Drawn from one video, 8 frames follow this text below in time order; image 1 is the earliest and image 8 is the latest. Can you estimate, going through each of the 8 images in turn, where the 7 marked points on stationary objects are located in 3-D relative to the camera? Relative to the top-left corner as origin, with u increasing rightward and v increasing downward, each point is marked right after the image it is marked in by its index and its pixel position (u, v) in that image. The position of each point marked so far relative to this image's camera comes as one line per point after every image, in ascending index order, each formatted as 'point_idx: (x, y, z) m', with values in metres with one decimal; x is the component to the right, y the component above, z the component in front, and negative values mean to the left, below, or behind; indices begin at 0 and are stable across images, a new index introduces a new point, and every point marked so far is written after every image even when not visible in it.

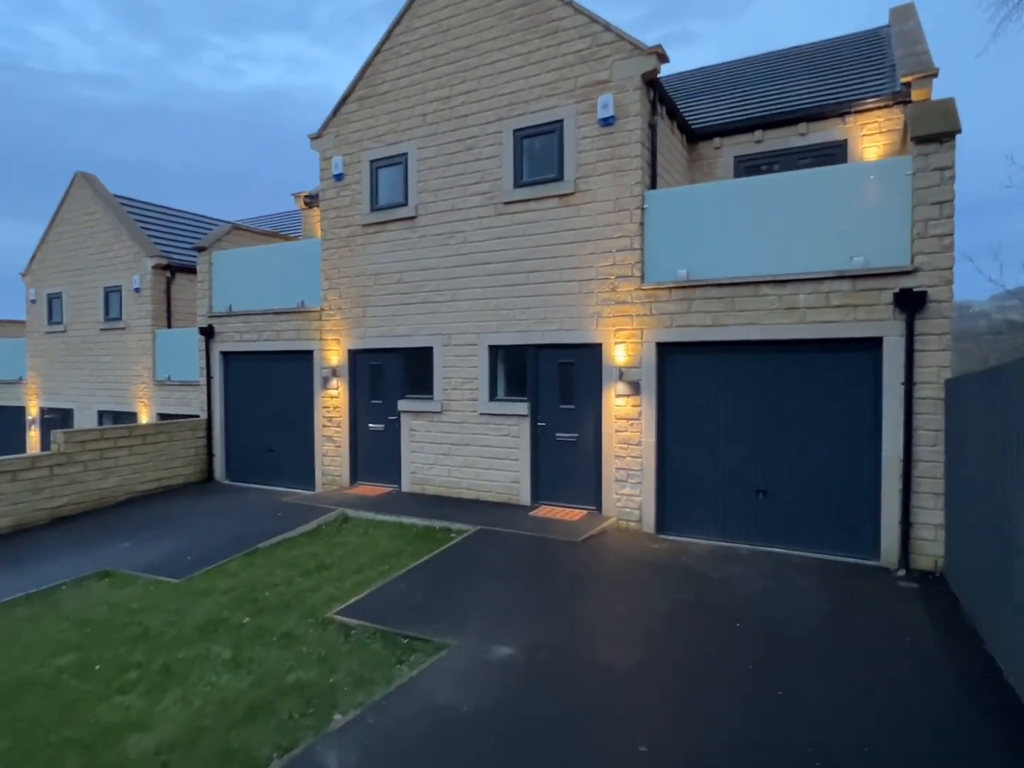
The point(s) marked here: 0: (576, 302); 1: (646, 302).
0: (+0.8, +1.1, +8.0) m
1: (+1.6, +1.0, +7.6) m
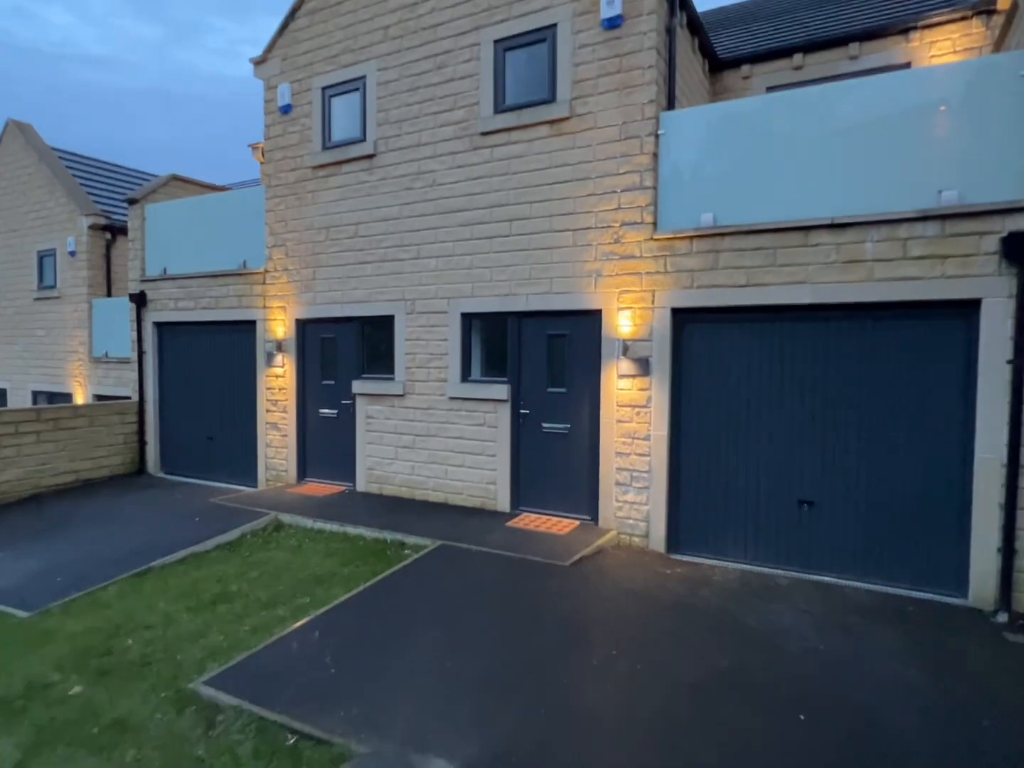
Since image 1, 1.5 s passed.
0: (+0.6, +1.3, +6.3) m
1: (+1.4, +1.2, +5.9) m
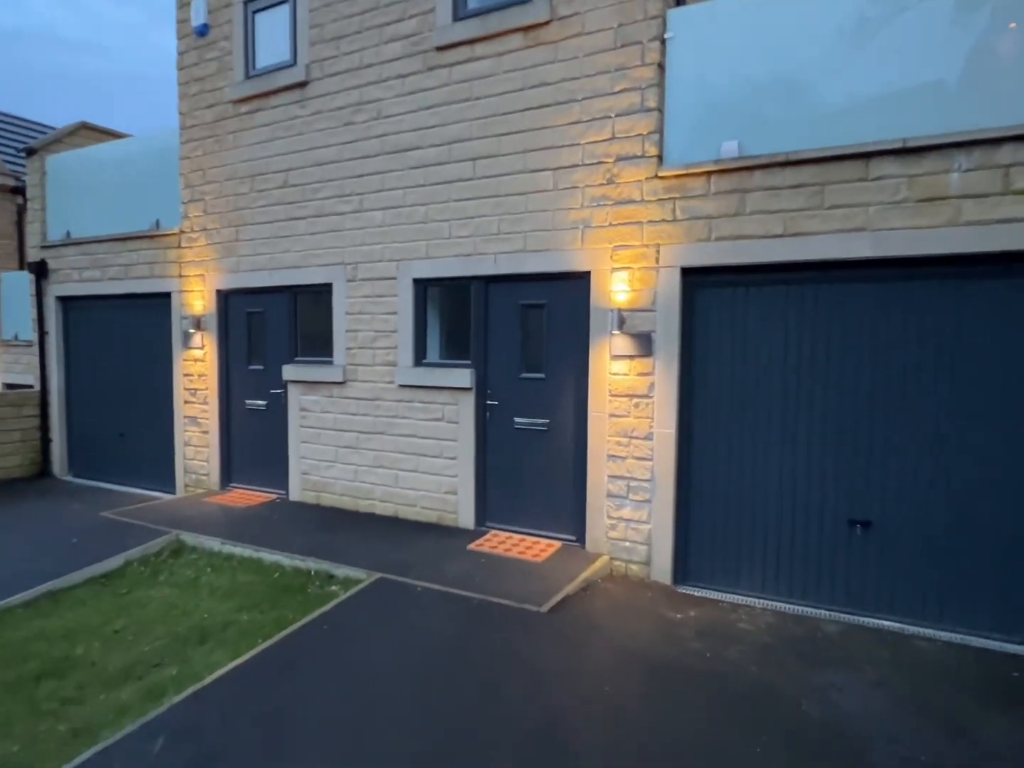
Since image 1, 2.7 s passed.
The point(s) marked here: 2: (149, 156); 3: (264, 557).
0: (+0.3, +1.4, +4.9) m
1: (+1.1, +1.3, +4.5) m
2: (-4.3, +2.7, +7.5) m
3: (-2.0, -1.4, +4.9) m
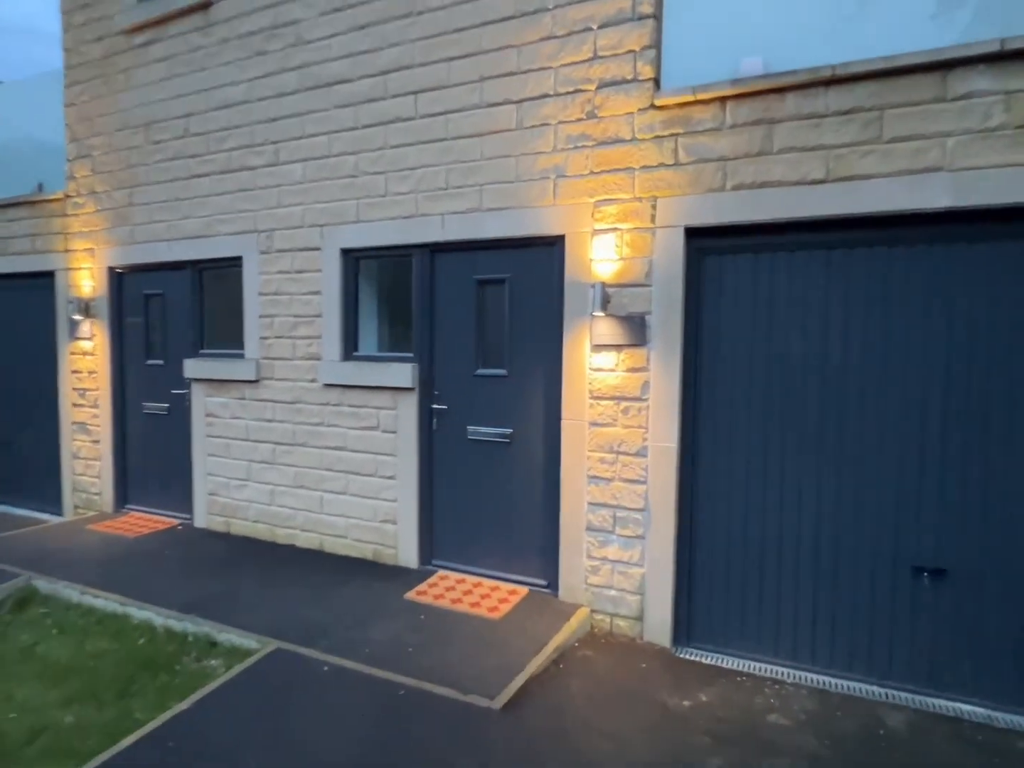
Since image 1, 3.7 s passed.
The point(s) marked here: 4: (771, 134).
0: (0.0, +1.4, +3.8) m
1: (+0.8, +1.3, +3.4) m
2: (-4.7, +2.7, +6.1) m
3: (-2.2, -1.4, +3.7) m
4: (+1.3, +1.3, +3.1) m
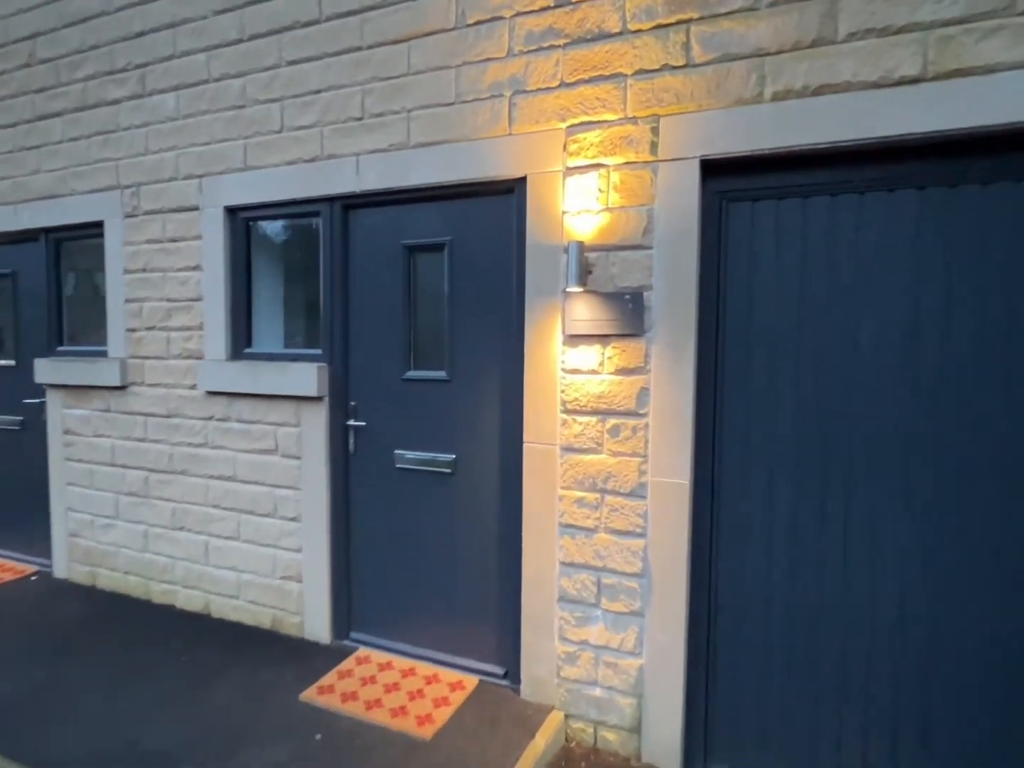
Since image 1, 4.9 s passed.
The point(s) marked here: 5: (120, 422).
0: (-0.3, +1.4, +2.7) m
1: (+0.6, +1.3, +2.3) m
2: (-5.1, +2.7, +4.9) m
3: (-2.5, -1.4, +2.5) m
4: (+1.1, +1.2, +2.1) m
5: (-2.3, -0.2, +3.6) m
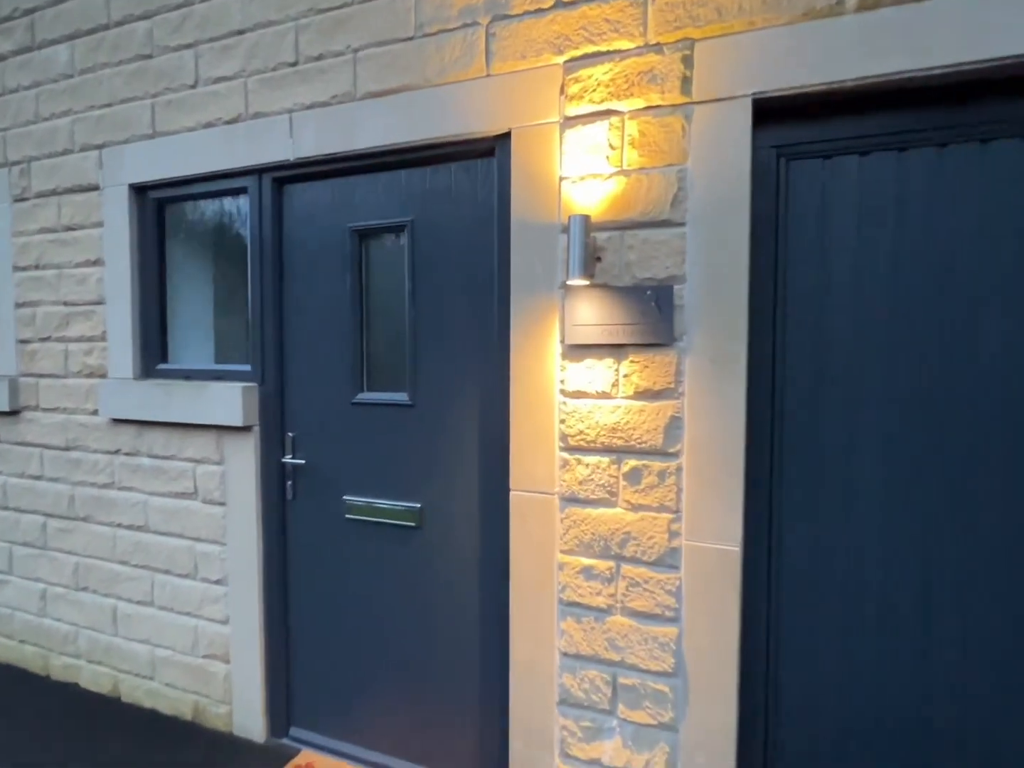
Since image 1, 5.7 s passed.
0: (-0.3, +1.3, +2.0) m
1: (+0.5, +1.2, +1.6) m
2: (-5.2, +2.5, +4.2) m
3: (-2.5, -1.5, +1.8) m
4: (+1.0, +1.2, +1.4) m
5: (-2.3, -0.3, +2.9) m
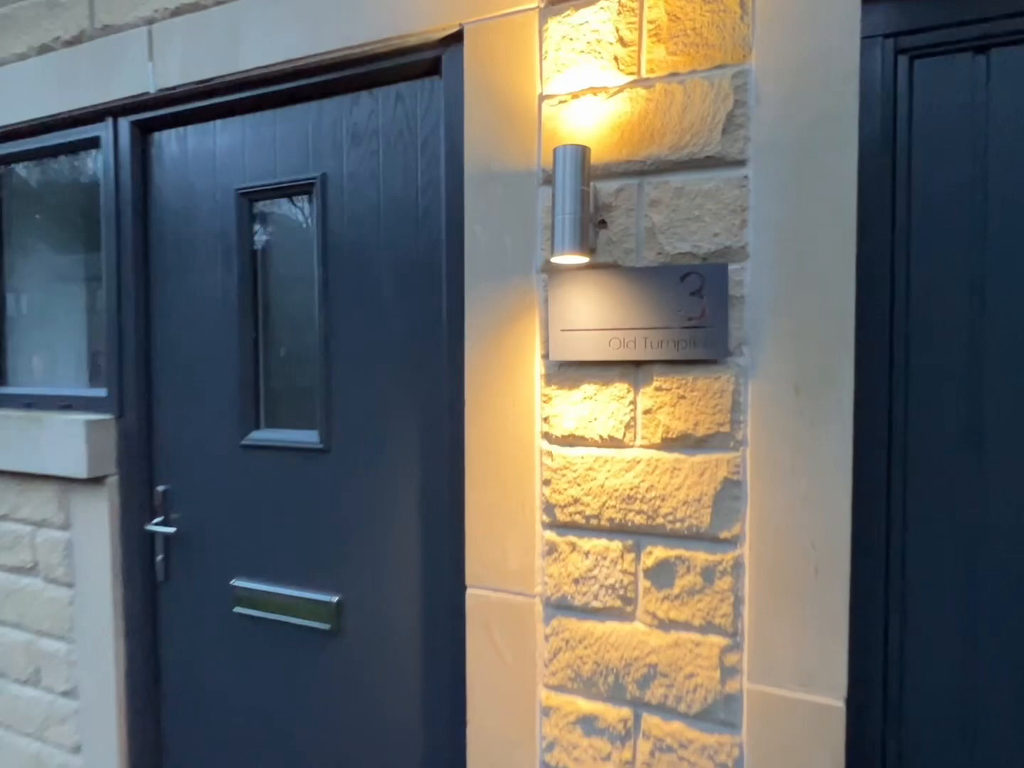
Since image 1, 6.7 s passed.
0: (-0.4, +1.2, +1.3) m
1: (+0.4, +1.2, +1.0) m
2: (-5.3, +2.4, +3.4) m
3: (-2.6, -1.6, +1.1) m
4: (+0.9, +1.1, +0.8) m
5: (-2.4, -0.4, +2.2) m
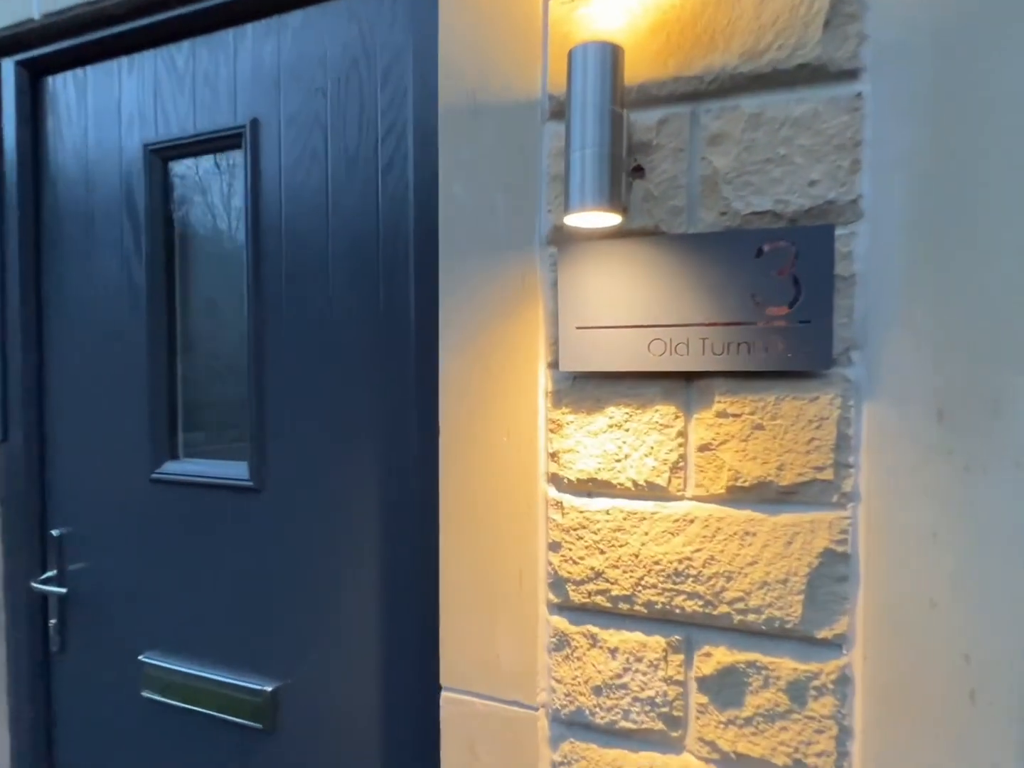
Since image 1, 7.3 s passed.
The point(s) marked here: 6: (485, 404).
0: (-0.4, +1.2, +1.0) m
1: (+0.4, +1.1, +0.6) m
2: (-5.3, +2.4, +3.1) m
3: (-2.6, -1.6, +0.7) m
4: (+0.9, +1.1, +0.4) m
5: (-2.5, -0.5, +1.8) m
6: (0.0, 0.0, +0.8) m
